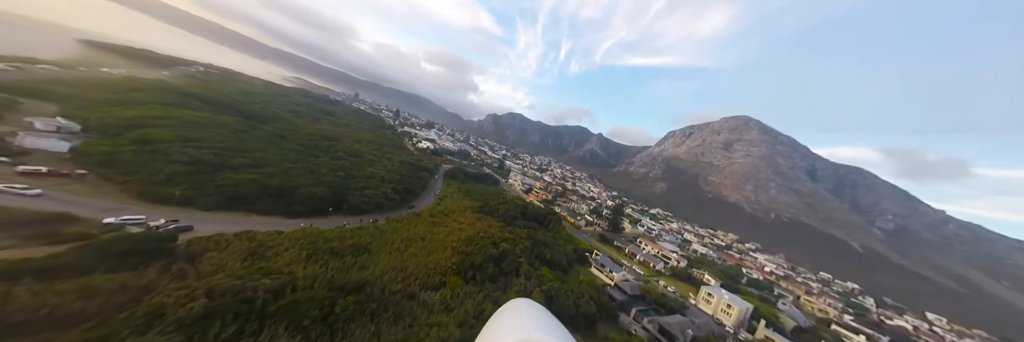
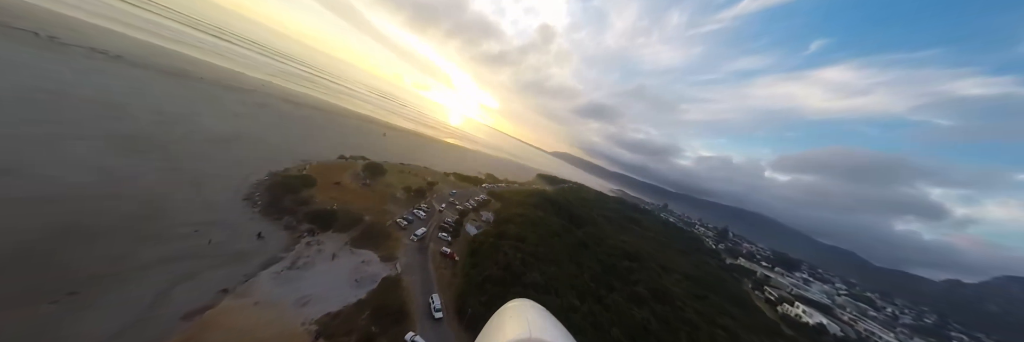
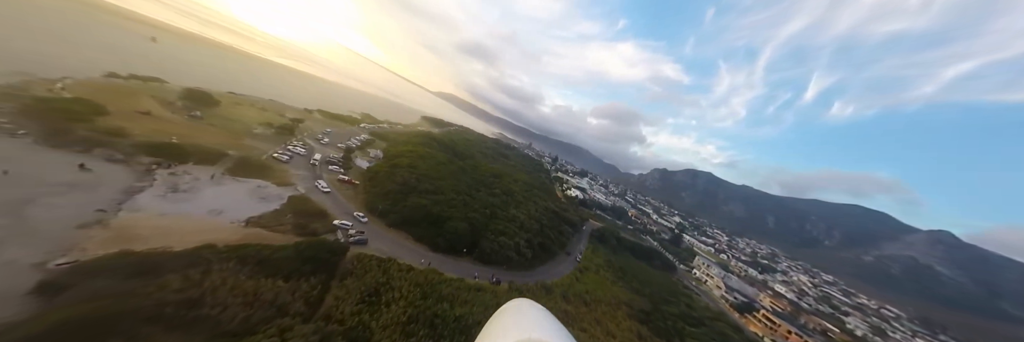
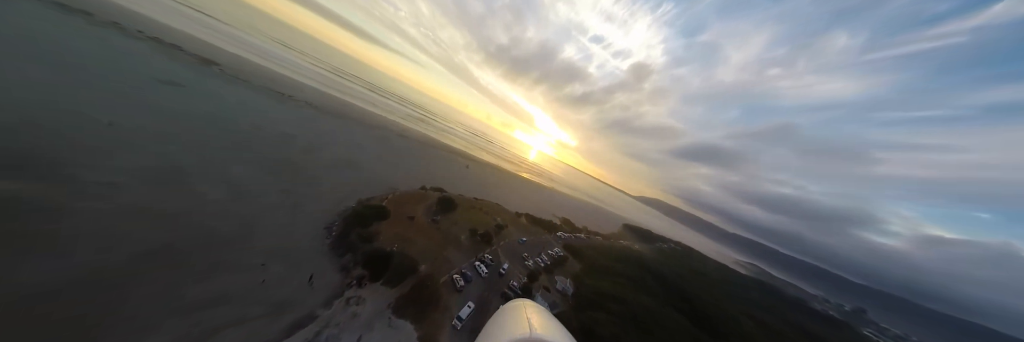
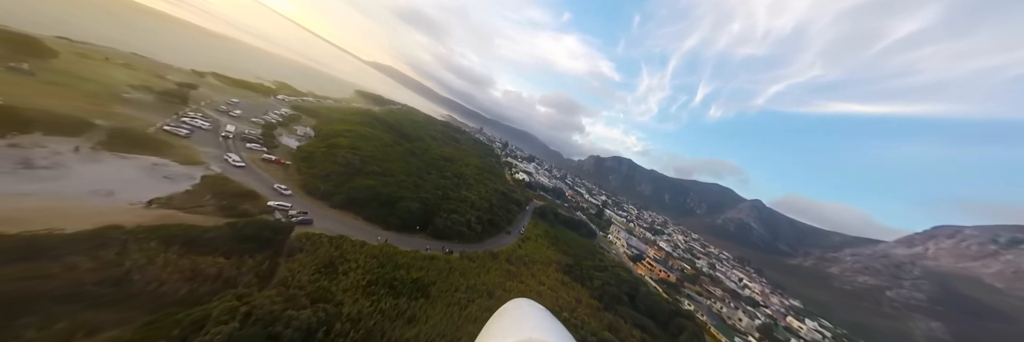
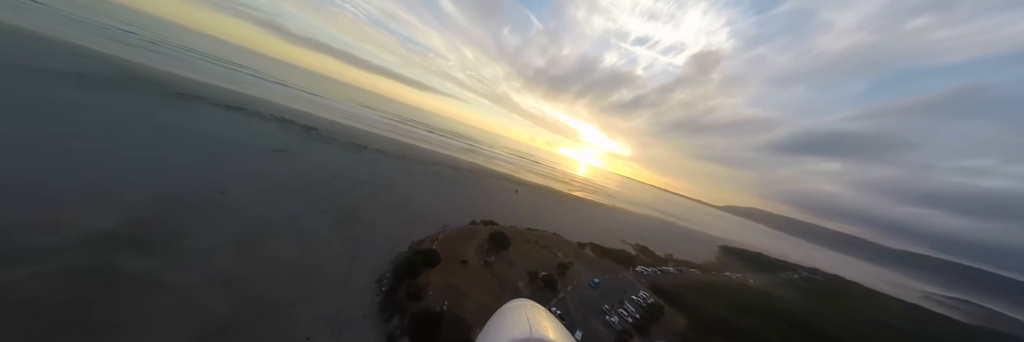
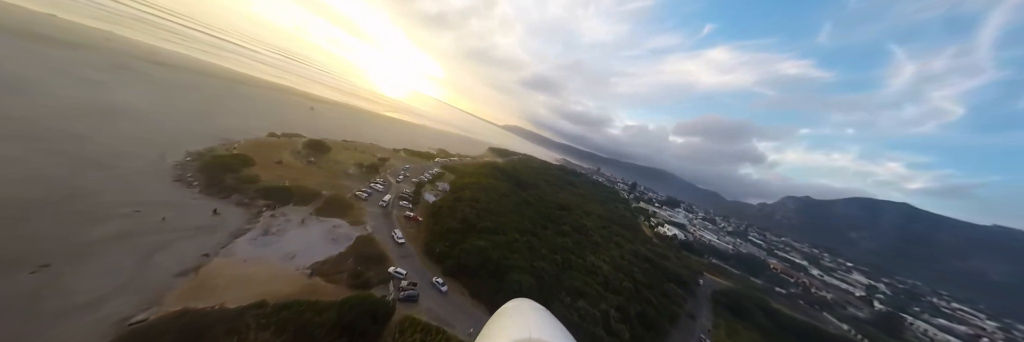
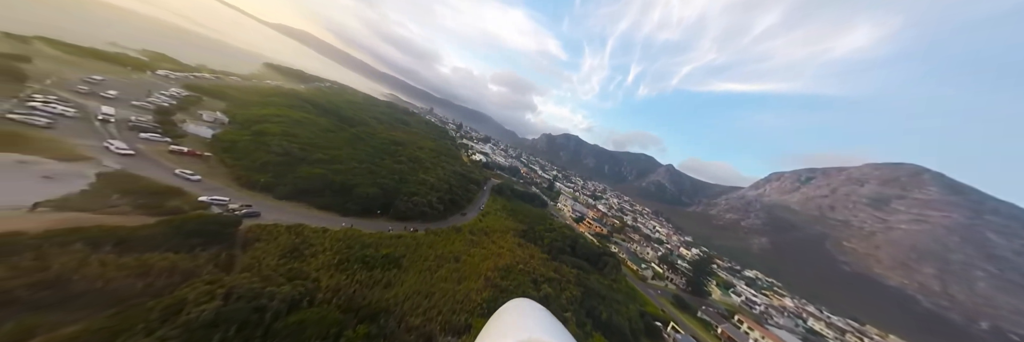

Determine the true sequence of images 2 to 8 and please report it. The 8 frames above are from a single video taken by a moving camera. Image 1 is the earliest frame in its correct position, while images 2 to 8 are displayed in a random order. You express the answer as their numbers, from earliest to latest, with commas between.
8, 5, 3, 7, 2, 4, 6
